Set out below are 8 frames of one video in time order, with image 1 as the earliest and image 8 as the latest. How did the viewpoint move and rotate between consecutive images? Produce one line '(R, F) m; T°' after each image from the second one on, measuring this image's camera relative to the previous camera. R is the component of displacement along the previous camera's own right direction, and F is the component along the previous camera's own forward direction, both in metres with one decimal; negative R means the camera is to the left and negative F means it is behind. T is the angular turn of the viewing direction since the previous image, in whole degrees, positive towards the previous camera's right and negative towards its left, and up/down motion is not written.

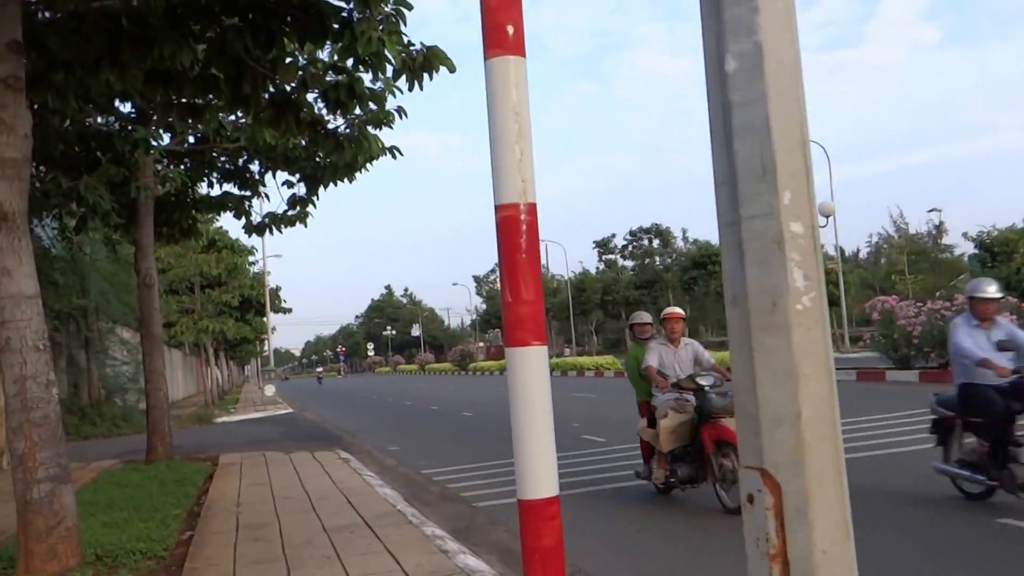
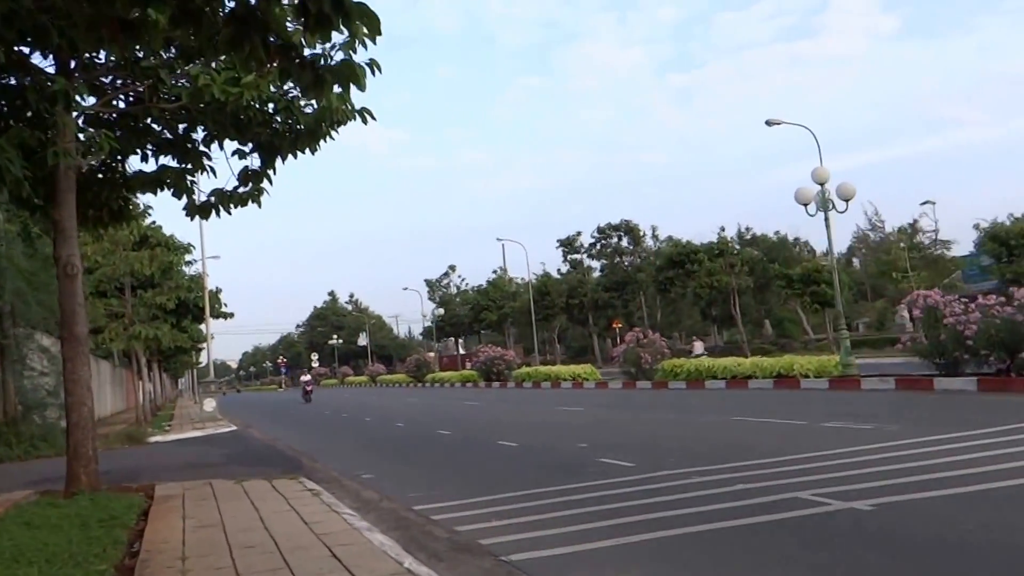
(-0.6, +2.7) m; +3°
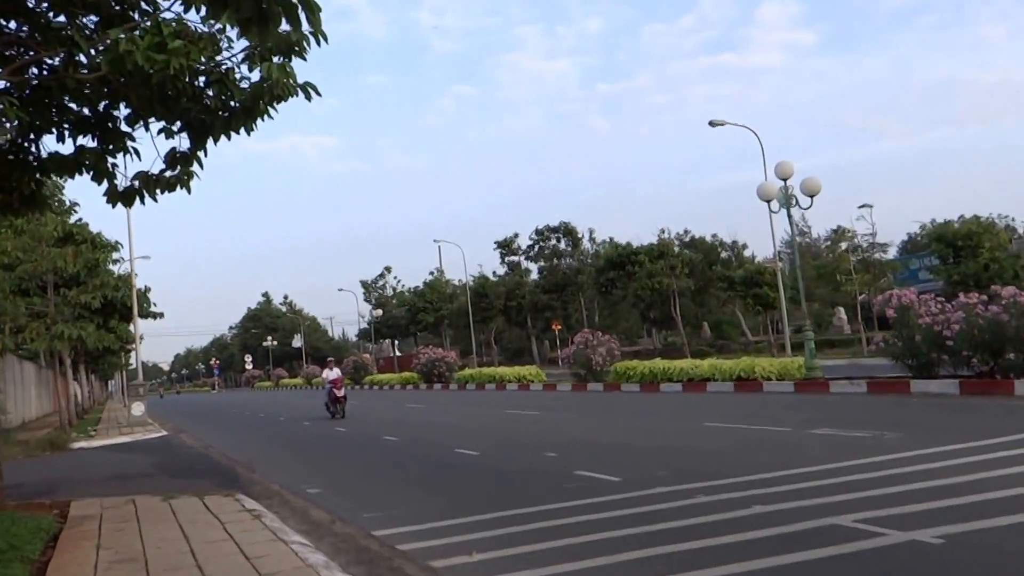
(-0.2, +1.4) m; +3°
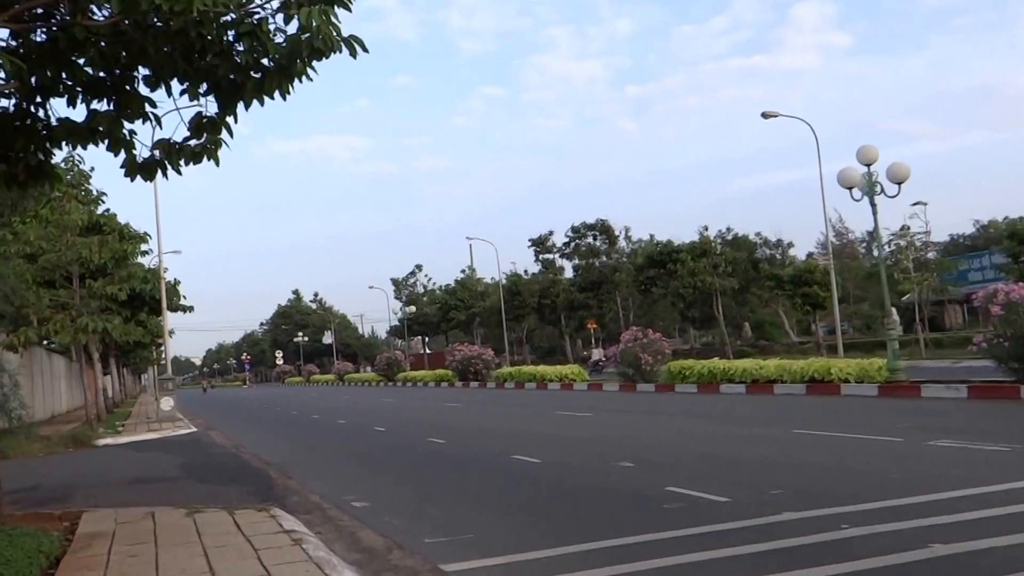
(-0.4, +1.7) m; -1°
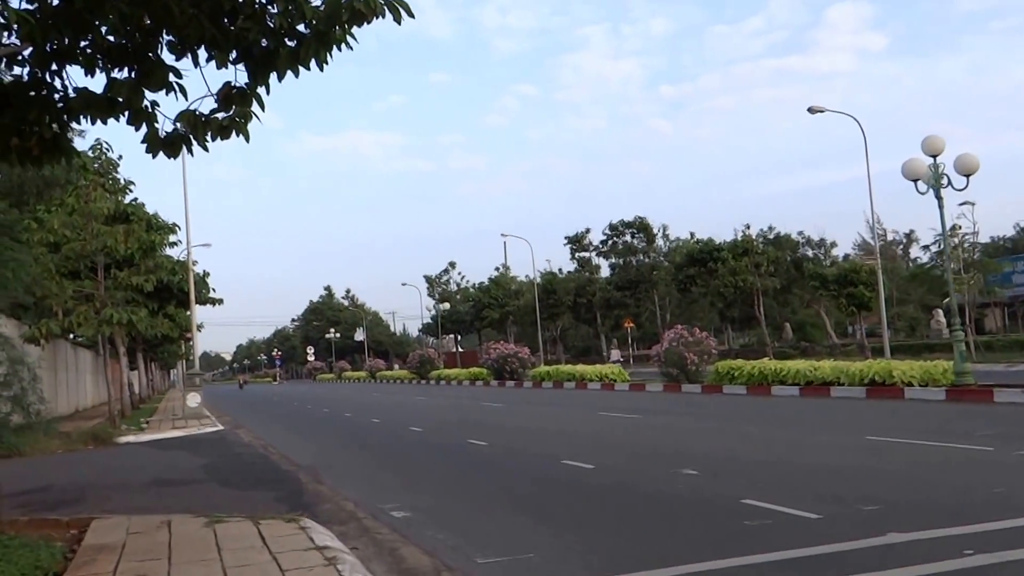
(-0.2, +1.0) m; -1°
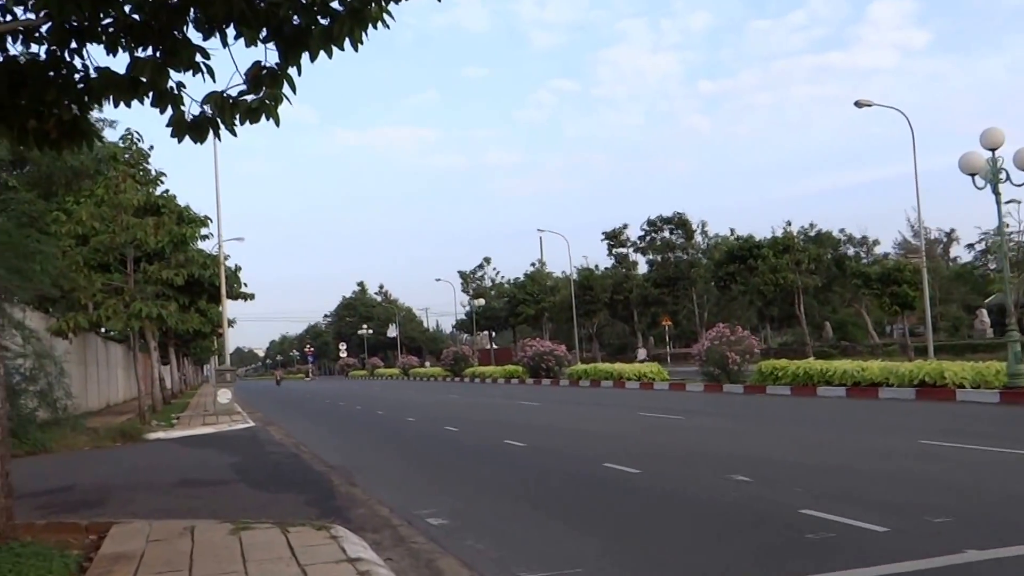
(-0.1, +0.6) m; -1°
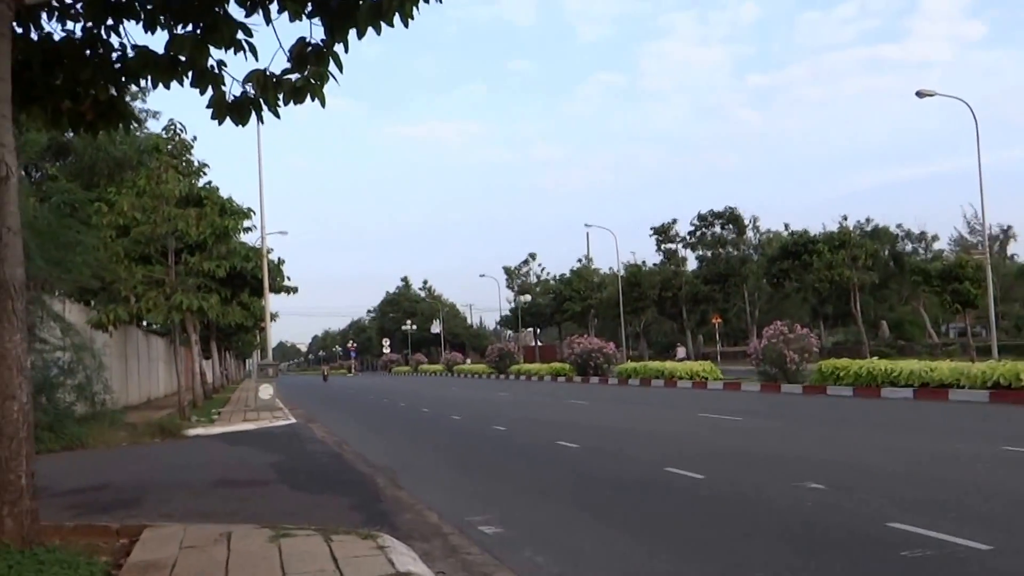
(-0.1, +0.8) m; -2°
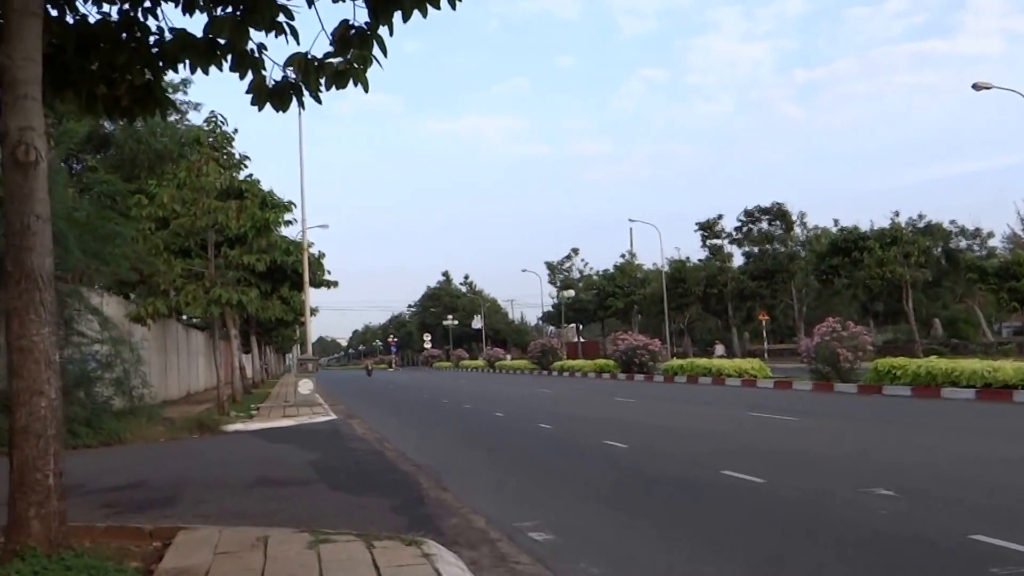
(-0.1, +0.6) m; -2°
